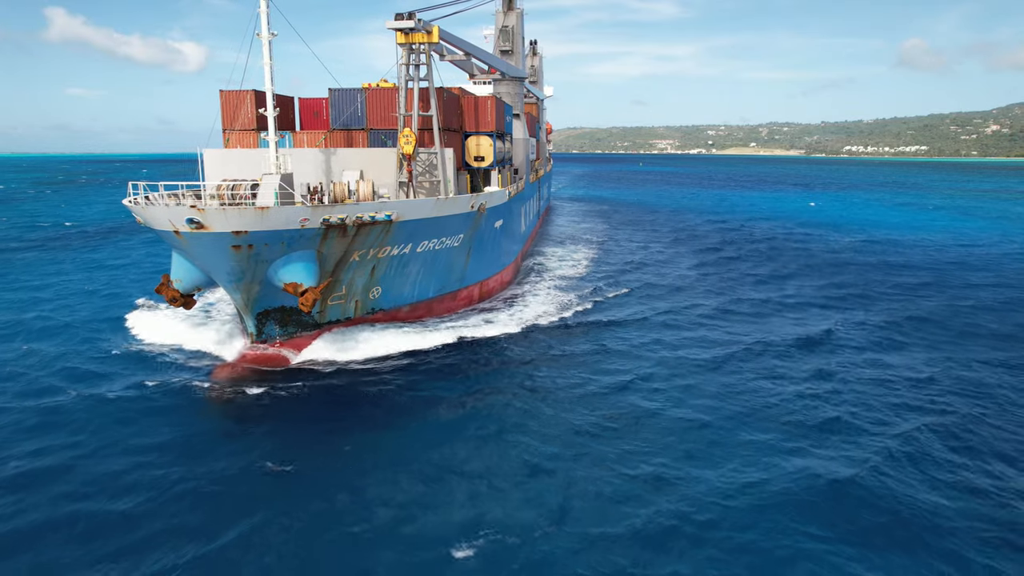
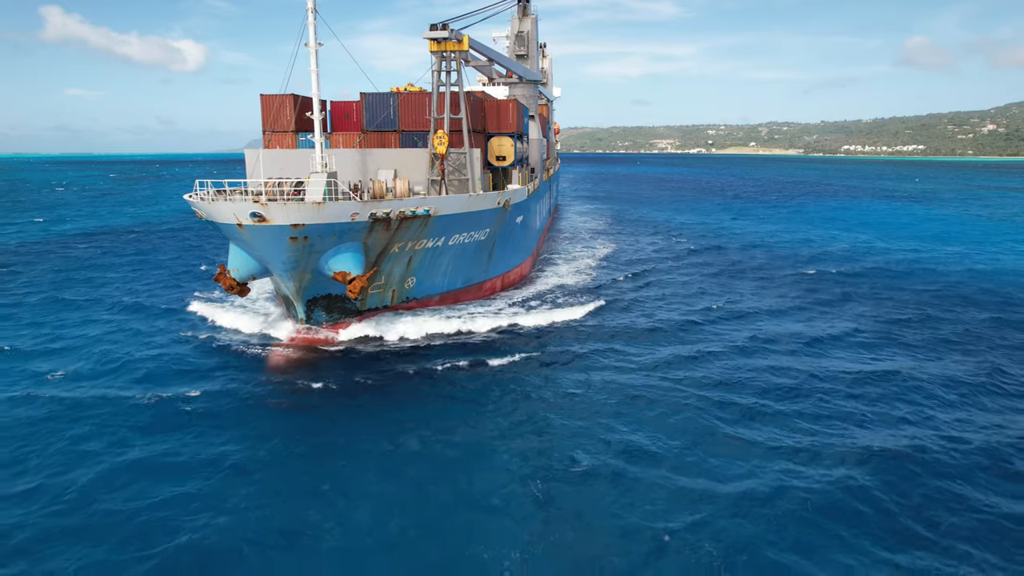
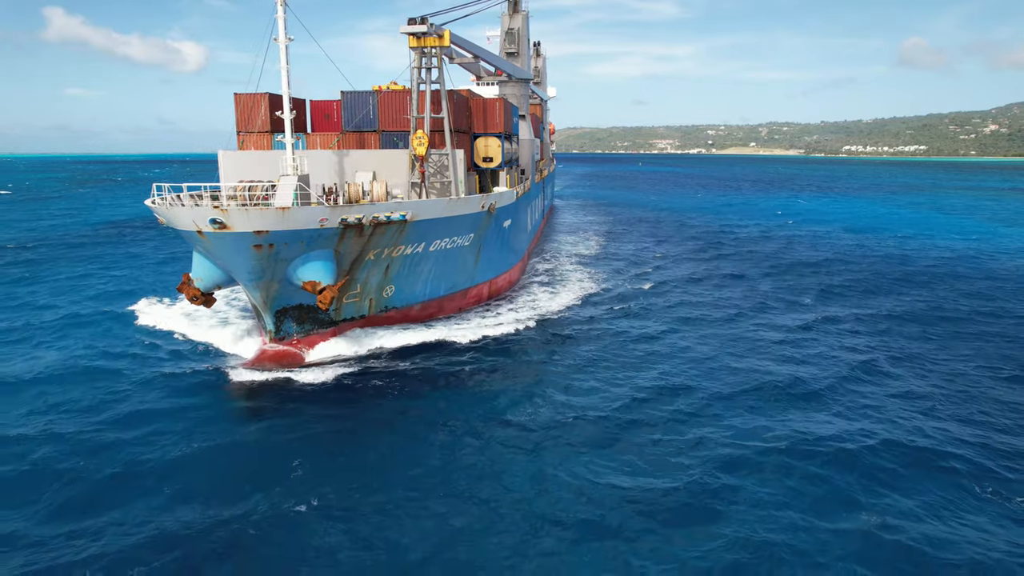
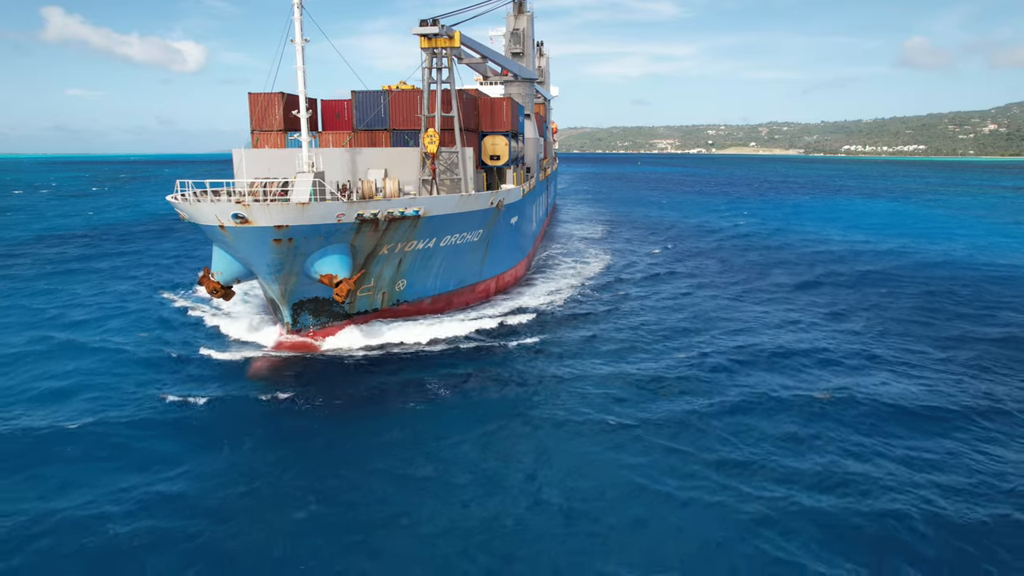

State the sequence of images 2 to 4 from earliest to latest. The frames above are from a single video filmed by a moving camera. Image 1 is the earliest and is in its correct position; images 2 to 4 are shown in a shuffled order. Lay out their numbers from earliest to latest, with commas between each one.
3, 4, 2
